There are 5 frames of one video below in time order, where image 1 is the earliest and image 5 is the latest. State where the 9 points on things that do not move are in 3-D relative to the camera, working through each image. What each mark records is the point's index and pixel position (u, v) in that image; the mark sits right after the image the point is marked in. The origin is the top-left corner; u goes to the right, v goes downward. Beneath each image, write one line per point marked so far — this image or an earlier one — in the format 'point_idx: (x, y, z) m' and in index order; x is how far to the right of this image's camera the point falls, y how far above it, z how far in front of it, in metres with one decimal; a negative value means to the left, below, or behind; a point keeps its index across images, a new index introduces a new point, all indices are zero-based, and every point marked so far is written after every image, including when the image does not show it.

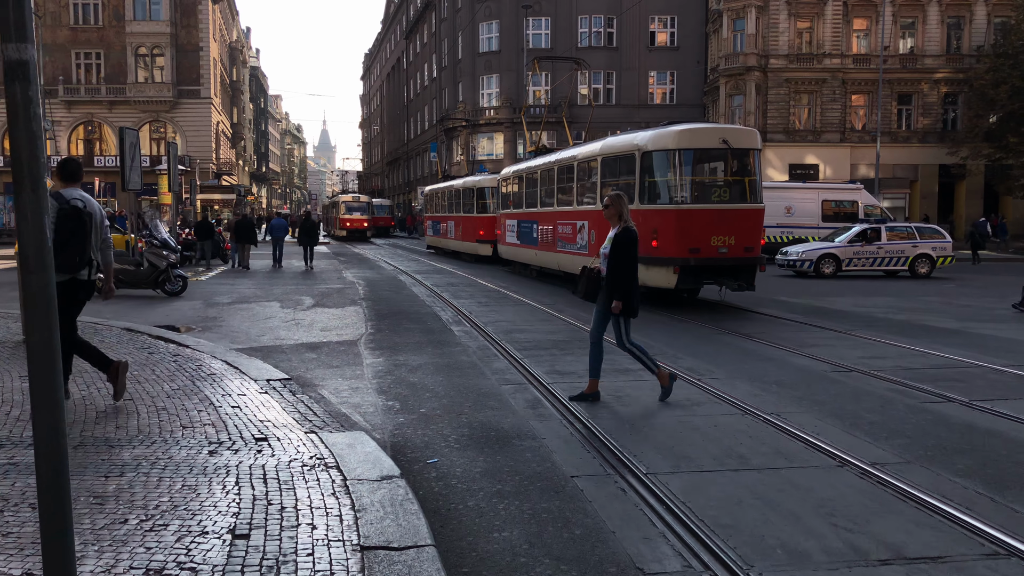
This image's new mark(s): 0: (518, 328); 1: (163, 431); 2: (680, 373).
0: (+0.1, -0.6, +11.9) m
1: (-2.3, -0.9, +5.5) m
2: (+1.7, -0.9, +8.4) m
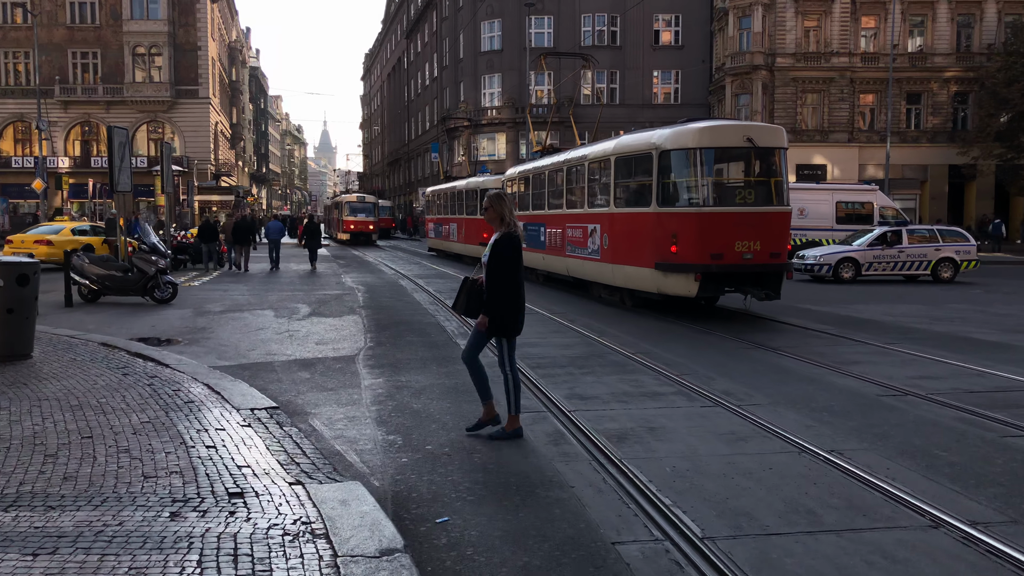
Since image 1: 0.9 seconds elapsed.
0: (+0.2, -0.7, +11.0) m
1: (-2.1, -1.1, +4.6) m
2: (+1.8, -1.0, +7.5) m
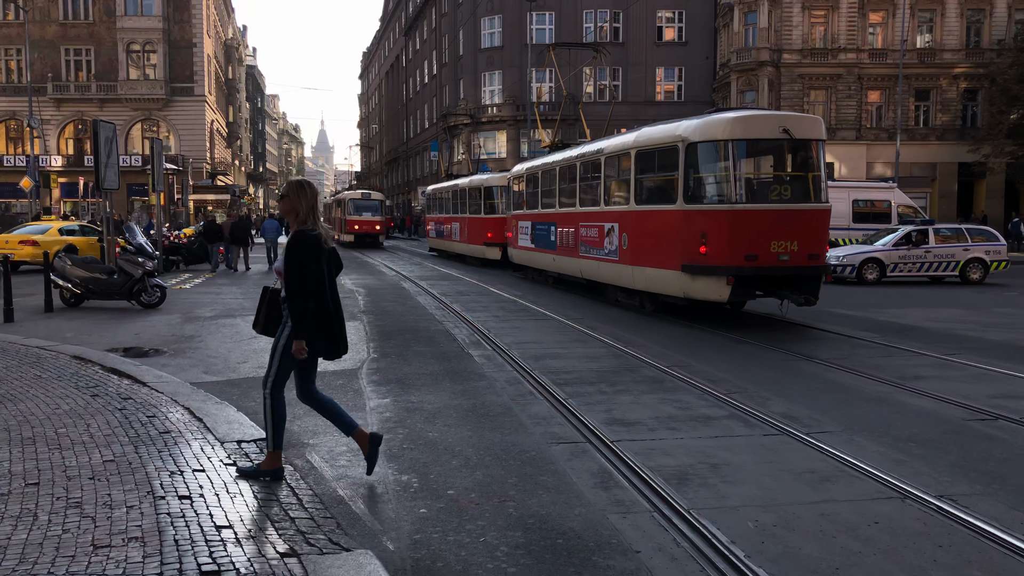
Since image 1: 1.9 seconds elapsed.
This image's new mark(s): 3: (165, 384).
0: (+0.4, -0.8, +10.0) m
1: (-1.9, -1.1, +3.5) m
2: (+2.0, -1.1, +6.4) m
3: (-3.1, -0.9, +7.5) m
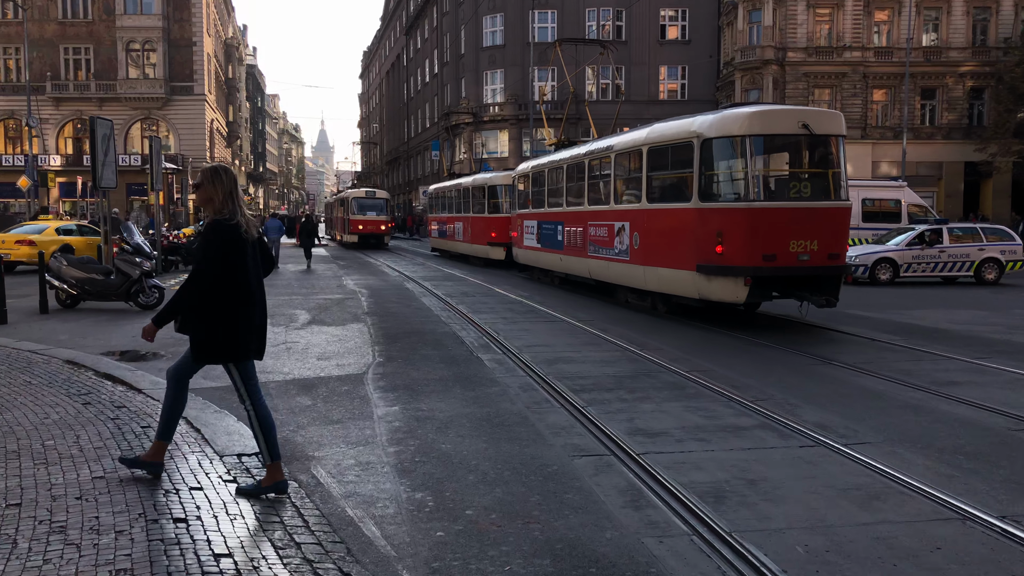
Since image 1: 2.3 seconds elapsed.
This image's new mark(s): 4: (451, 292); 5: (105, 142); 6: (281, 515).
0: (+0.6, -0.8, +9.6) m
1: (-1.8, -1.1, +3.1) m
2: (+2.2, -1.1, +6.0) m
3: (-3.0, -0.9, +7.1) m
4: (-1.3, -0.1, +17.6) m
5: (-8.7, +3.1, +17.8) m
6: (-1.2, -1.2, +4.3) m
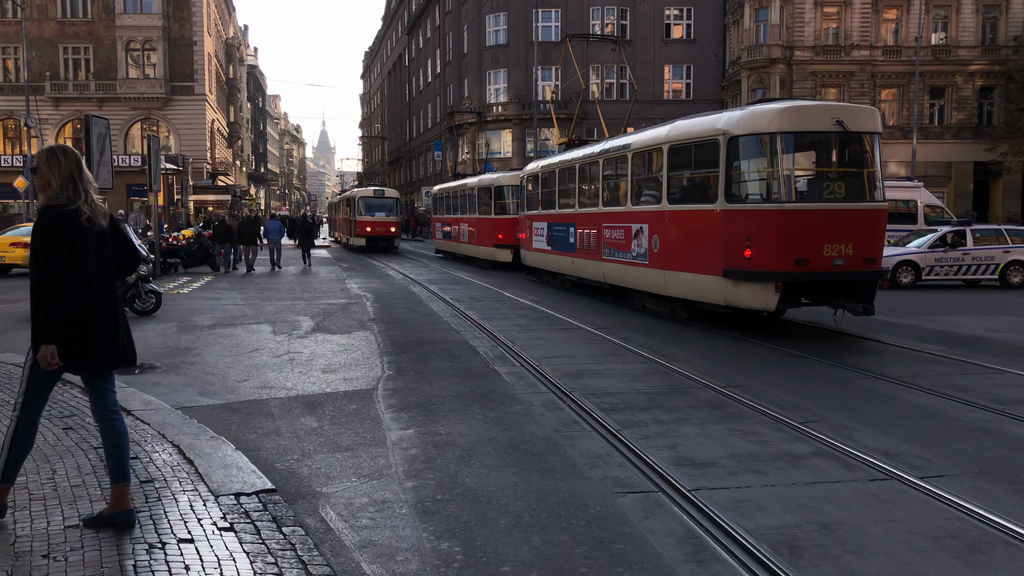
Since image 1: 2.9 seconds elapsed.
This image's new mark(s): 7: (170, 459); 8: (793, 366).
0: (+0.8, -0.9, +8.9) m
1: (-1.6, -1.2, +2.5) m
2: (+2.4, -1.1, +5.4) m
3: (-2.8, -1.0, +6.5) m
4: (-1.1, -0.2, +17.0) m
5: (-8.5, +3.0, +17.2) m
6: (-1.0, -1.3, +3.7) m
7: (-2.2, -1.1, +5.2) m
8: (+3.0, -0.8, +9.0) m
